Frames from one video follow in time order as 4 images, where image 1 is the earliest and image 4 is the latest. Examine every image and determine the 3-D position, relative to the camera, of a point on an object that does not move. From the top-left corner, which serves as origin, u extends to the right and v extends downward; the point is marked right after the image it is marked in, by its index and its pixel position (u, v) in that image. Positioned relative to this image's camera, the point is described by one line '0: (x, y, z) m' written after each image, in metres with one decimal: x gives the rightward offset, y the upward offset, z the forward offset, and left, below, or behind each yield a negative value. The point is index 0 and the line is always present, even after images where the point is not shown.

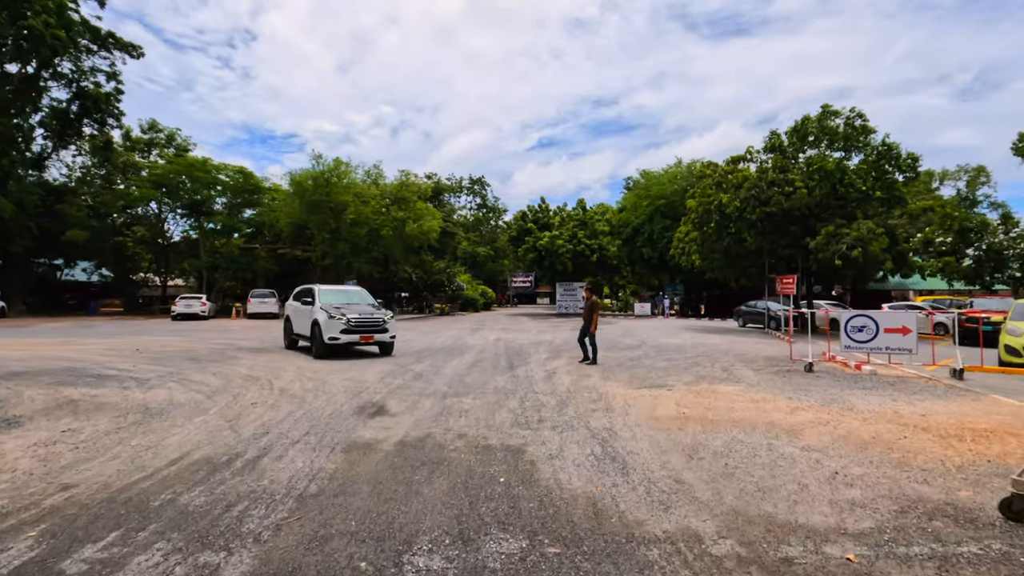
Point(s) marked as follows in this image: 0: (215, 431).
0: (-3.7, -1.8, +6.8) m
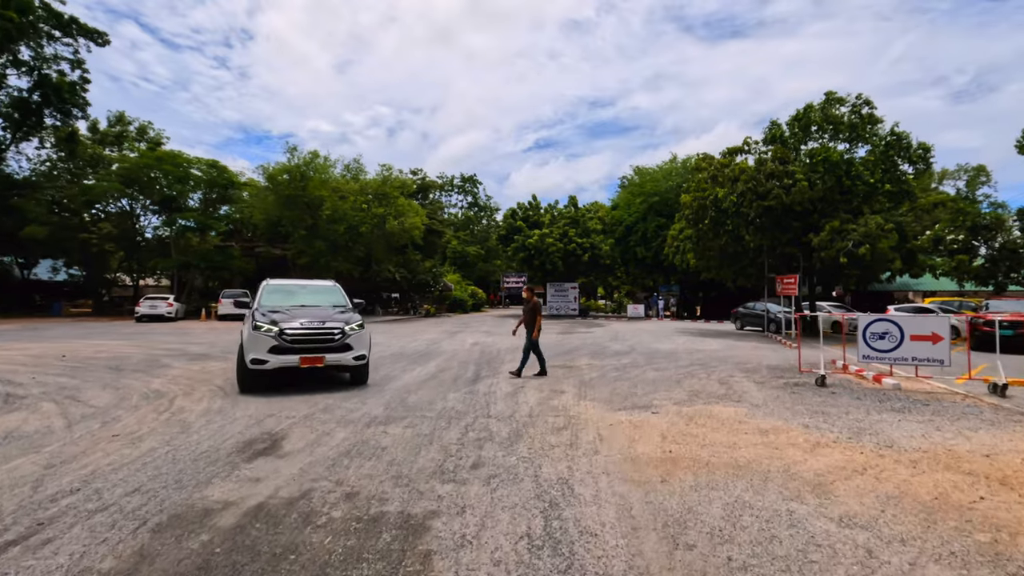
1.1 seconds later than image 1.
0: (-4.5, -1.8, +4.8) m
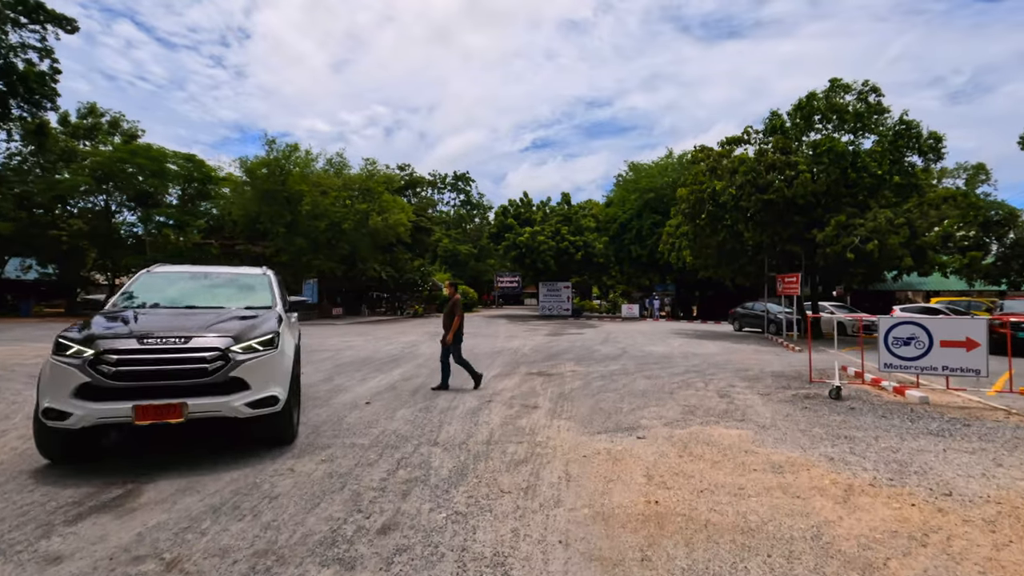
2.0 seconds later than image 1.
0: (-5.0, -1.7, +3.3) m
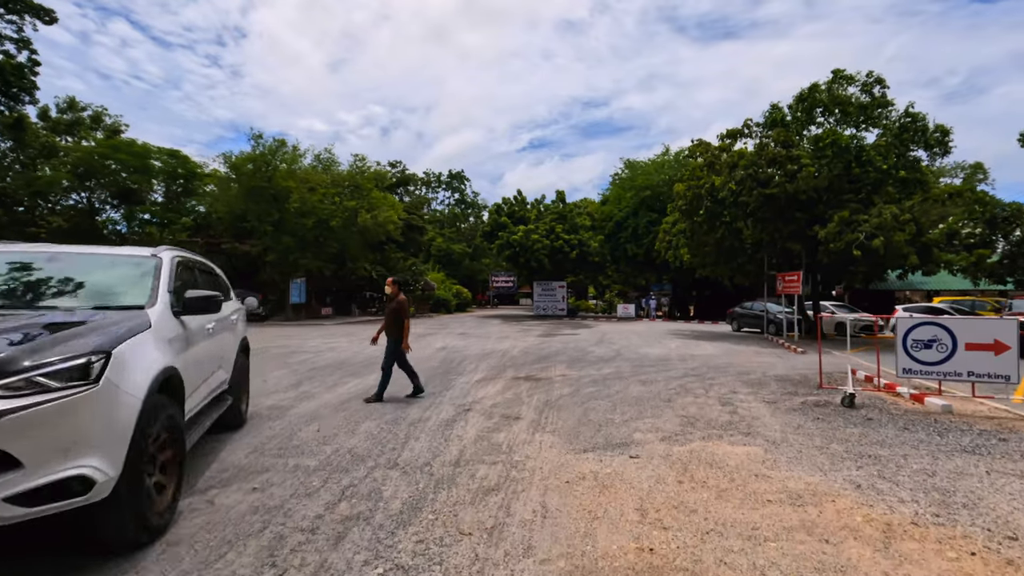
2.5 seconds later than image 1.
0: (-5.3, -1.7, +2.3) m
